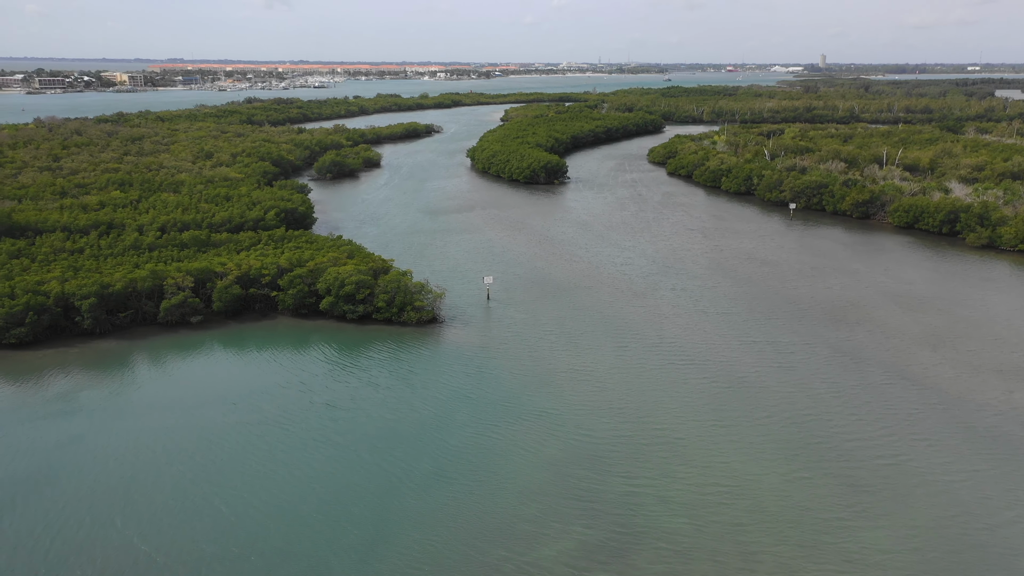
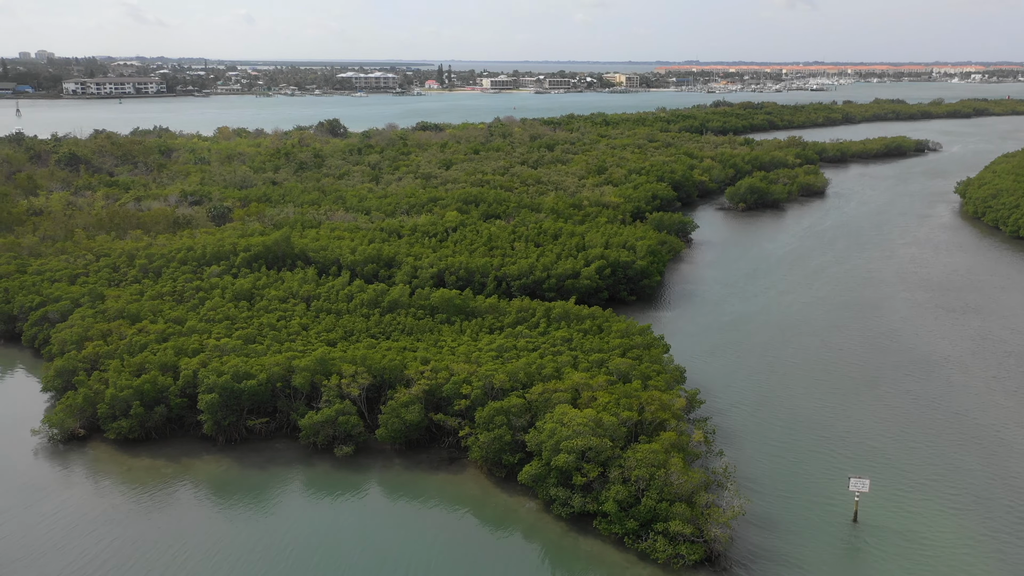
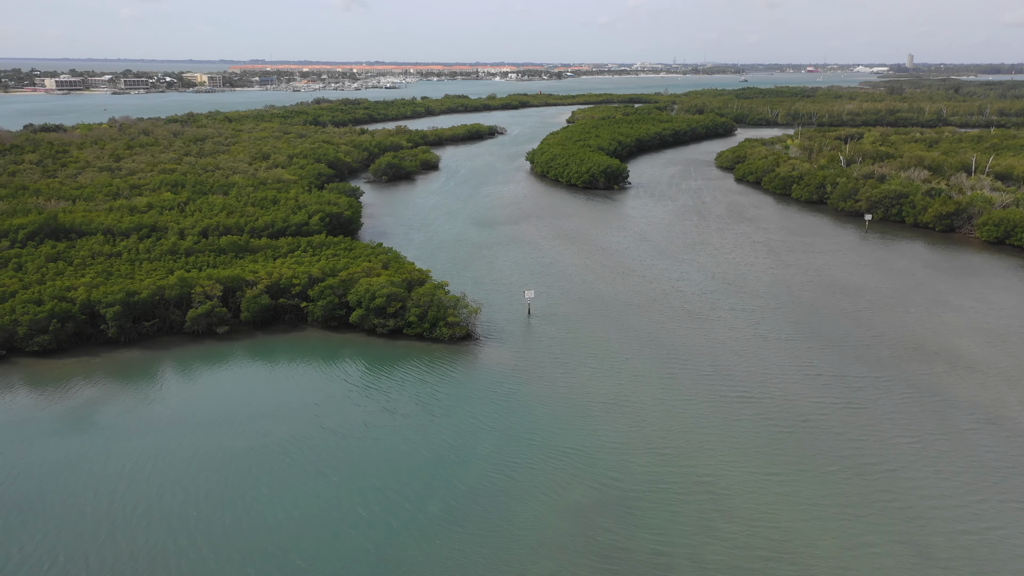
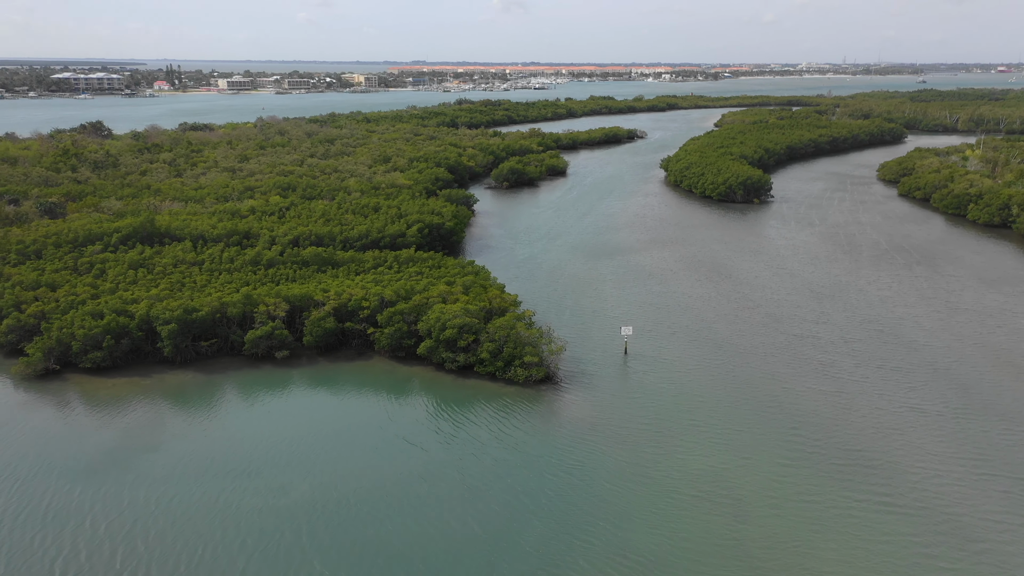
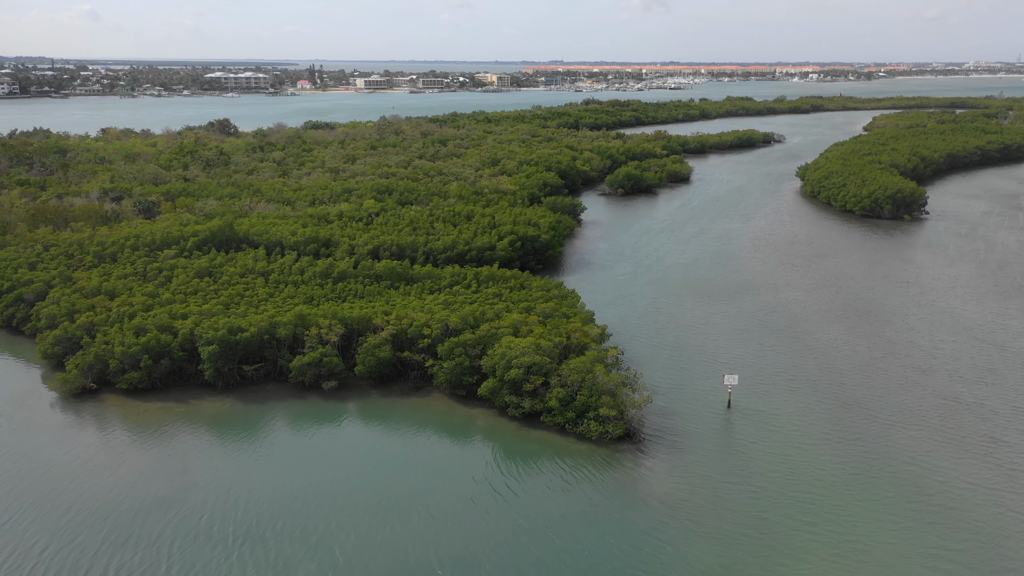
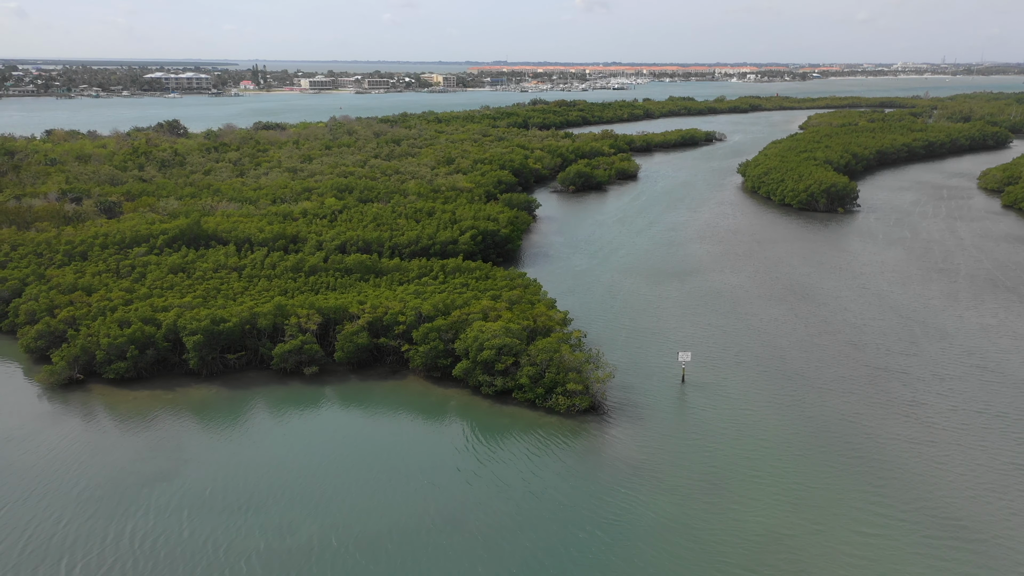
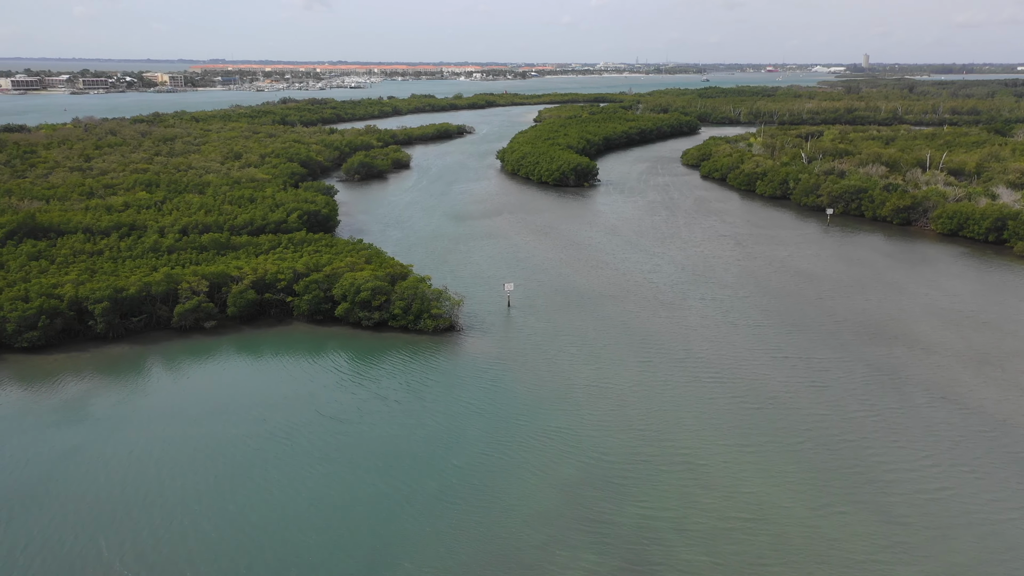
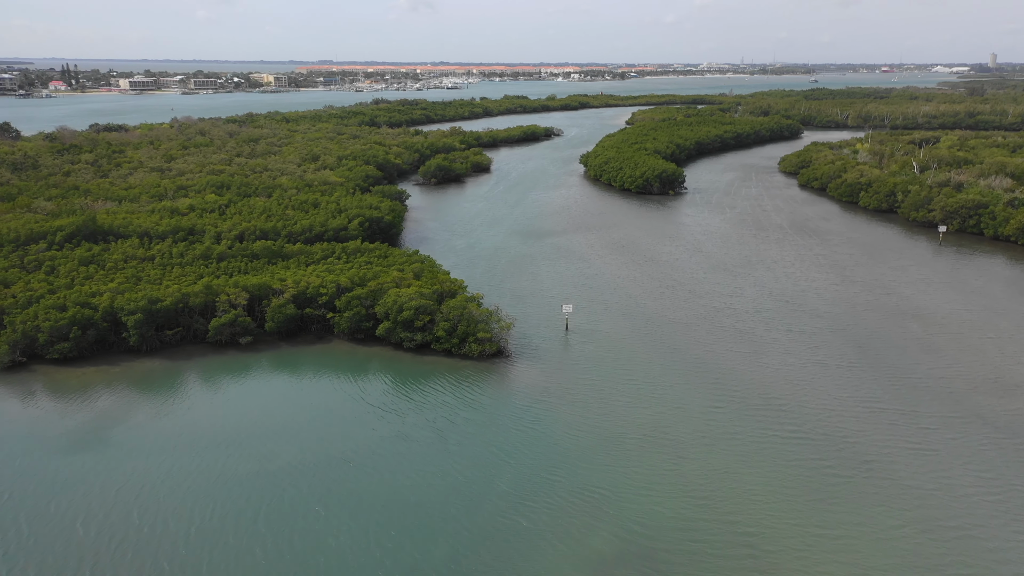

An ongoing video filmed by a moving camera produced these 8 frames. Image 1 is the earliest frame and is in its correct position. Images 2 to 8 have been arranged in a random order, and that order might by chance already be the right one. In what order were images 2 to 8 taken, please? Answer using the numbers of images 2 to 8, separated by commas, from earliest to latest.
7, 3, 8, 4, 6, 5, 2
